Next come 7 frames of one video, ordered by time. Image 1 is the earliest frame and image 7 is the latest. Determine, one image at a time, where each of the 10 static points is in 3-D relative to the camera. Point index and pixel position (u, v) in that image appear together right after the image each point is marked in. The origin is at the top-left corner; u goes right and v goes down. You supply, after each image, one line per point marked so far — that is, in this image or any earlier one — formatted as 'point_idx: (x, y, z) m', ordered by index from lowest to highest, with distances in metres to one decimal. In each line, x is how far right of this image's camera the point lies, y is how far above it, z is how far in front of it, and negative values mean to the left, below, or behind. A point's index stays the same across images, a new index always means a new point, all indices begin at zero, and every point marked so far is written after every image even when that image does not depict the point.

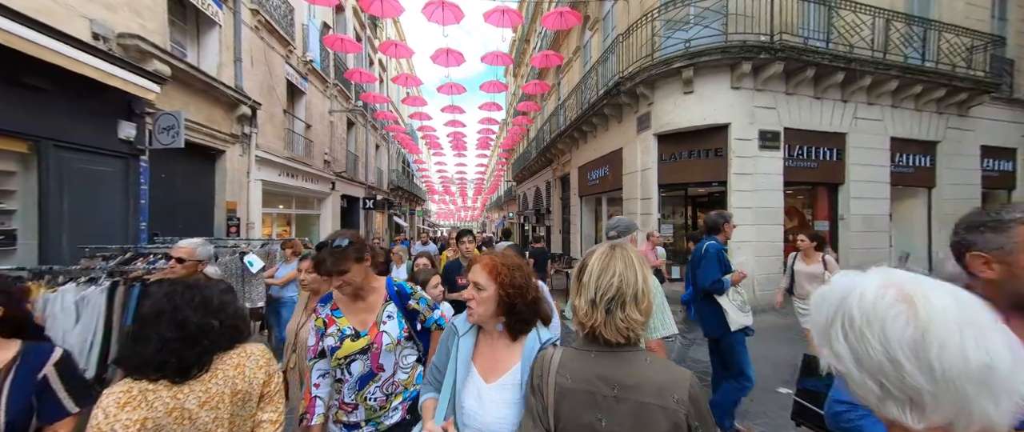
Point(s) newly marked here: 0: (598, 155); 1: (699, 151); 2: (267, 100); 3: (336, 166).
0: (+2.7, +1.9, +10.8) m
1: (+4.0, +1.4, +7.3) m
2: (-6.1, +2.9, +8.5) m
3: (-6.9, +2.0, +13.5) m
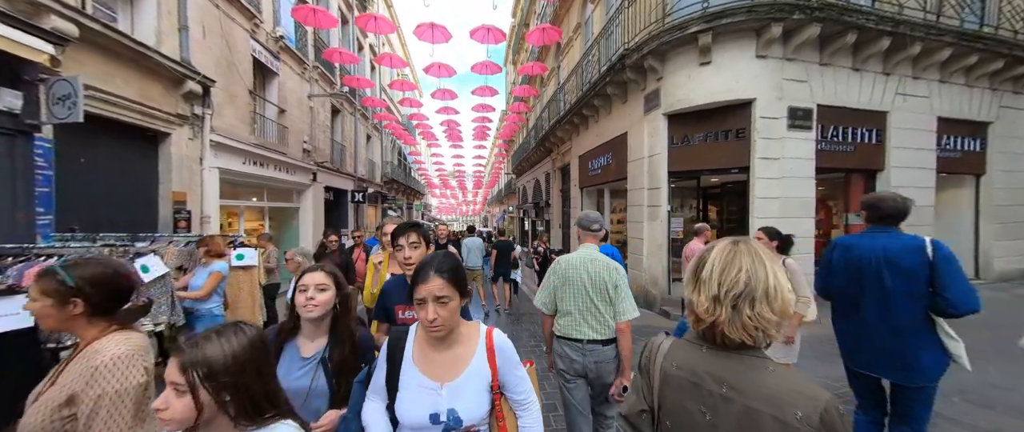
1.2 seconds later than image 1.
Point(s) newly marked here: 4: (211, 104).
0: (+2.5, +2.2, +9.8) m
1: (+3.8, +1.5, +6.3) m
2: (-6.3, +3.1, +7.6) m
3: (-7.1, +2.2, +12.6) m
4: (-6.1, +2.3, +7.0) m
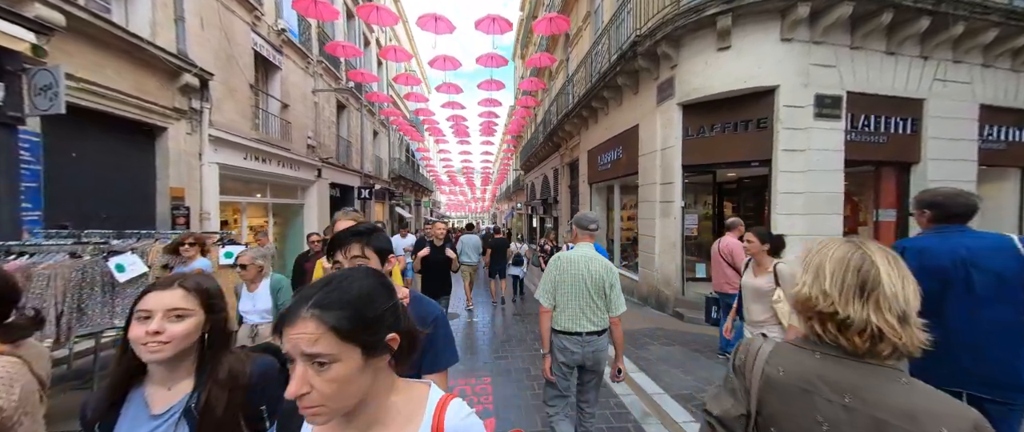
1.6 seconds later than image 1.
0: (+2.7, +2.2, +9.5) m
1: (+3.8, +1.6, +5.9) m
2: (-6.2, +3.1, +7.4) m
3: (-6.9, +2.3, +12.4) m
4: (-6.0, +2.4, +6.8) m
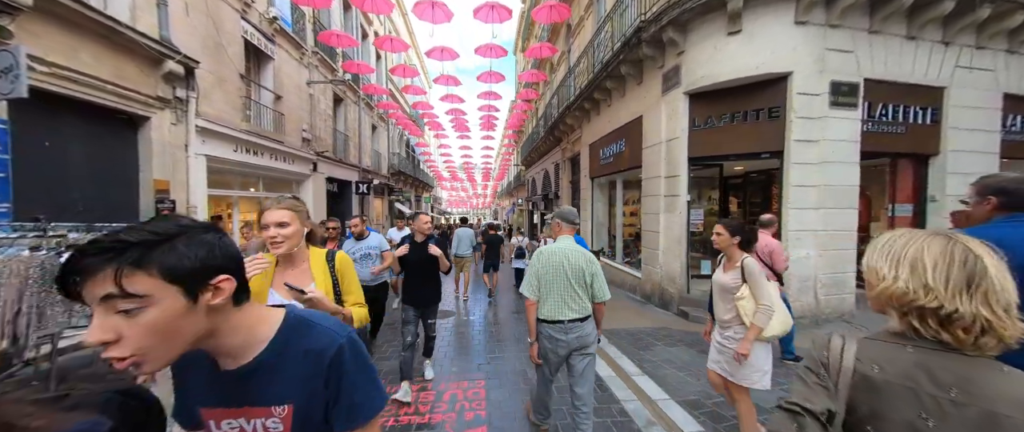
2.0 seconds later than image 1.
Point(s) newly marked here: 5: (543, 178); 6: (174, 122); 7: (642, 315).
0: (+2.7, +2.4, +9.2) m
1: (+3.8, +1.7, +5.6) m
2: (-6.2, +3.3, +7.1) m
3: (-6.9, +2.5, +12.2) m
4: (-6.1, +2.5, +6.6) m
5: (+1.8, +2.1, +19.7) m
6: (-6.2, +1.7, +6.2) m
7: (+2.4, -1.8, +6.3) m
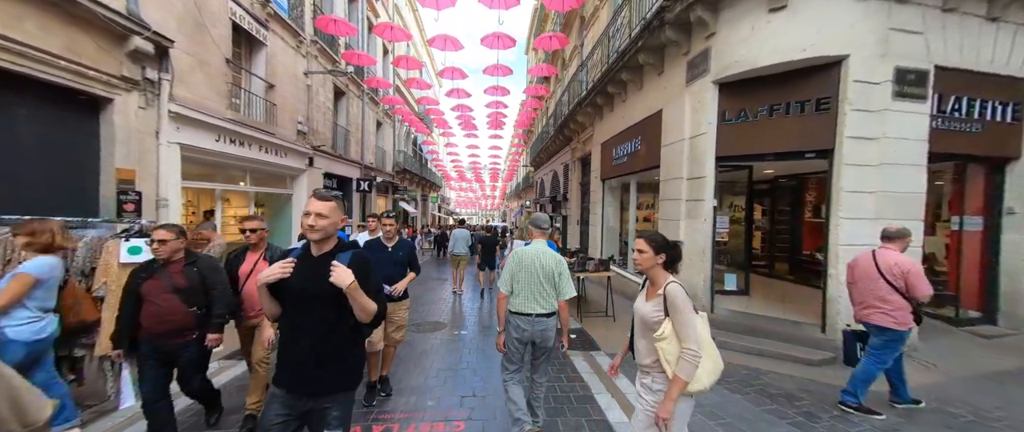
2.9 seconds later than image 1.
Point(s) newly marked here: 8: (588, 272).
0: (+2.8, +2.3, +8.4) m
1: (+3.8, +1.5, +4.7) m
2: (-6.1, +3.4, +6.6) m
3: (-6.6, +2.6, +11.6) m
4: (-6.0, +2.6, +6.0) m
5: (+2.2, +2.0, +18.9) m
6: (-6.1, +1.8, +5.7) m
7: (+2.3, -1.9, +5.5) m
8: (+1.4, -1.1, +6.5) m
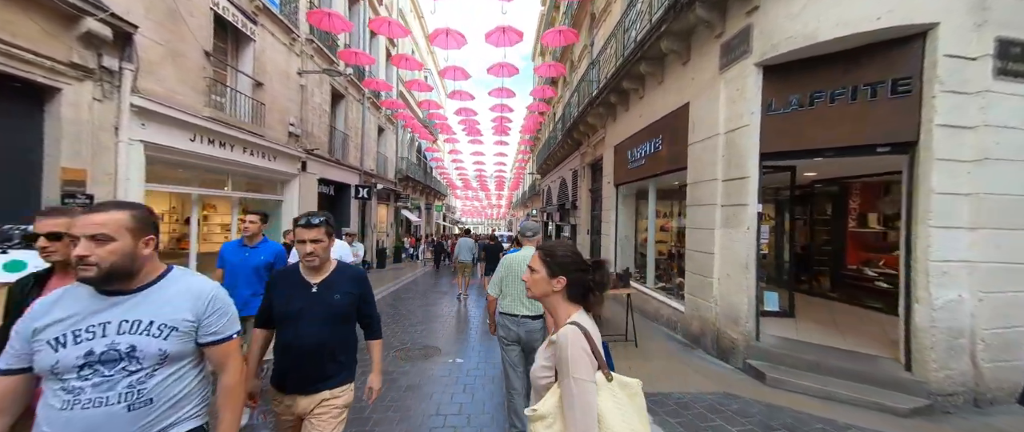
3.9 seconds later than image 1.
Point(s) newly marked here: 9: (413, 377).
0: (+2.9, +2.1, +7.6) m
1: (+3.9, +1.5, +3.9) m
2: (-6.0, +3.3, +6.0) m
3: (-6.5, +2.4, +11.0) m
4: (-5.9, +2.5, +5.4) m
5: (+2.5, +1.5, +18.1) m
6: (-6.1, +1.7, +5.0) m
7: (+2.4, -2.0, +4.5) m
8: (+1.5, -1.2, +5.6) m
9: (-1.3, -2.1, +4.4) m
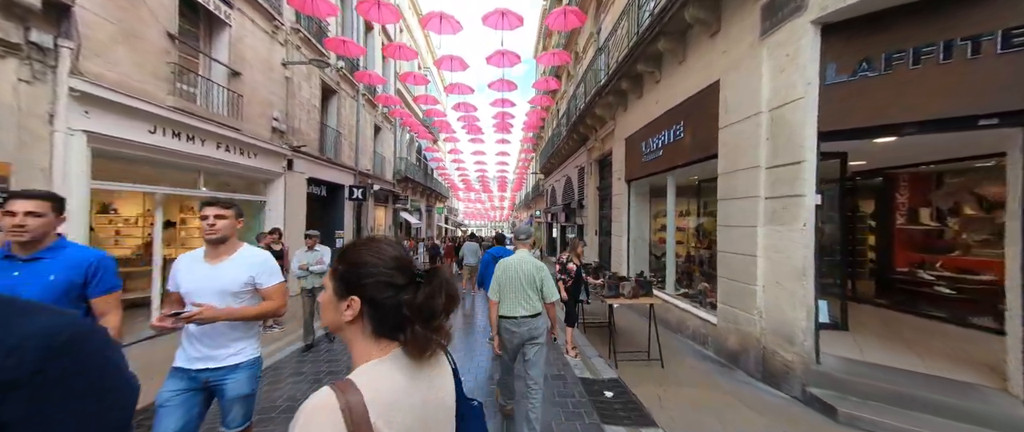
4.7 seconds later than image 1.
0: (+3.0, +2.1, +6.7) m
1: (+3.9, +1.5, +3.1) m
2: (-6.0, +3.2, +5.2) m
3: (-6.4, +2.3, +10.3) m
4: (-5.9, +2.5, +4.6) m
5: (+2.6, +1.5, +17.3) m
6: (-6.1, +1.7, +4.3) m
7: (+2.4, -2.0, +3.7) m
8: (+1.6, -1.2, +4.8) m
9: (-1.2, -2.0, +3.6) m
